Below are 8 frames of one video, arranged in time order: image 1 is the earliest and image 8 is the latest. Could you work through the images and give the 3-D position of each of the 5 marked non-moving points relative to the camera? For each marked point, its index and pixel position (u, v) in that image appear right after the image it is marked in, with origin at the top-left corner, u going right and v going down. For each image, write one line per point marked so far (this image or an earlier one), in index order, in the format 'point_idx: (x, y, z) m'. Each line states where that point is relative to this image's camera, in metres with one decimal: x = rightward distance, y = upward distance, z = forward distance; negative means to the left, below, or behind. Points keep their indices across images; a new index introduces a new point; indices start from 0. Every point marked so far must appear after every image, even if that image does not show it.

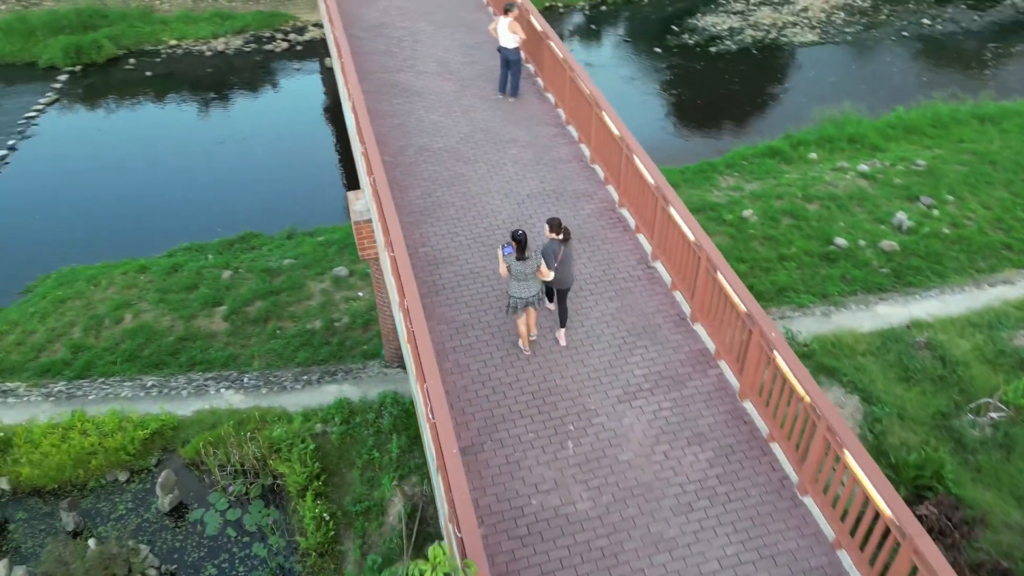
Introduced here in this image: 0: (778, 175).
0: (+4.8, +2.1, +13.5) m
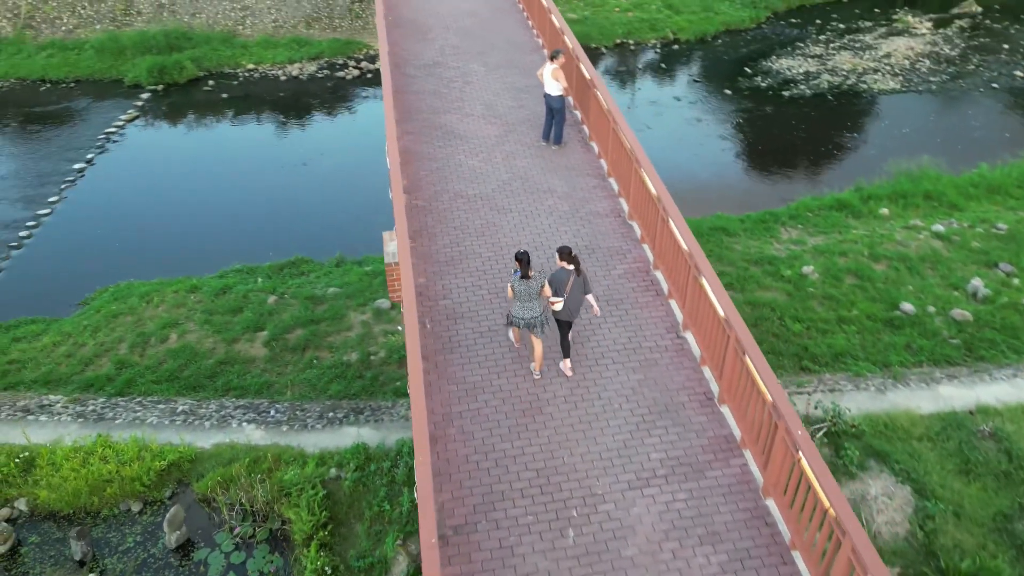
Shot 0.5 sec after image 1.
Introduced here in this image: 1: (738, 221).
0: (+5.7, +1.0, +12.9) m
1: (+4.0, +1.2, +13.4) m
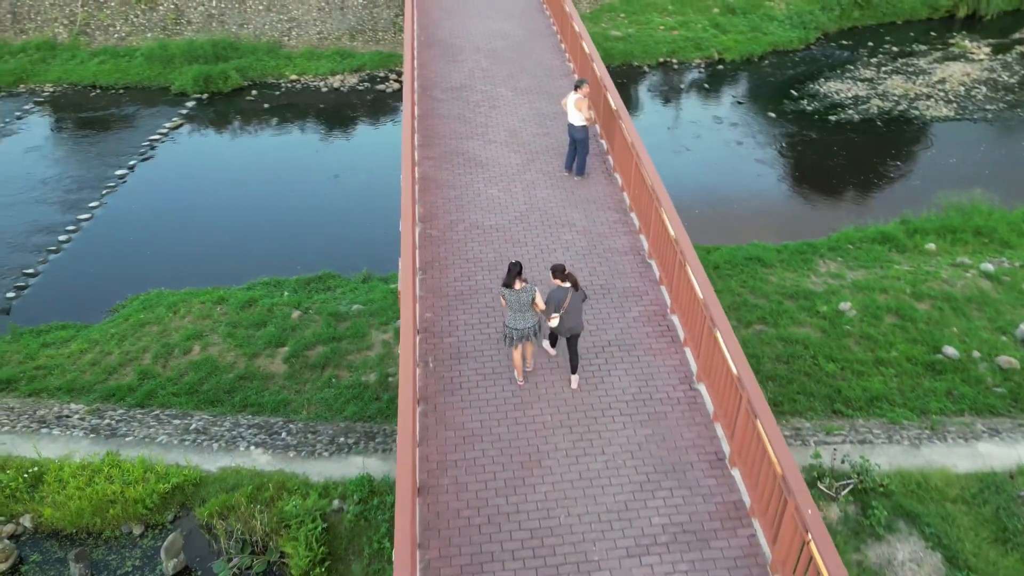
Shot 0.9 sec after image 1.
0: (+6.2, +0.4, +12.3) m
1: (+4.6, +0.7, +13.0) m
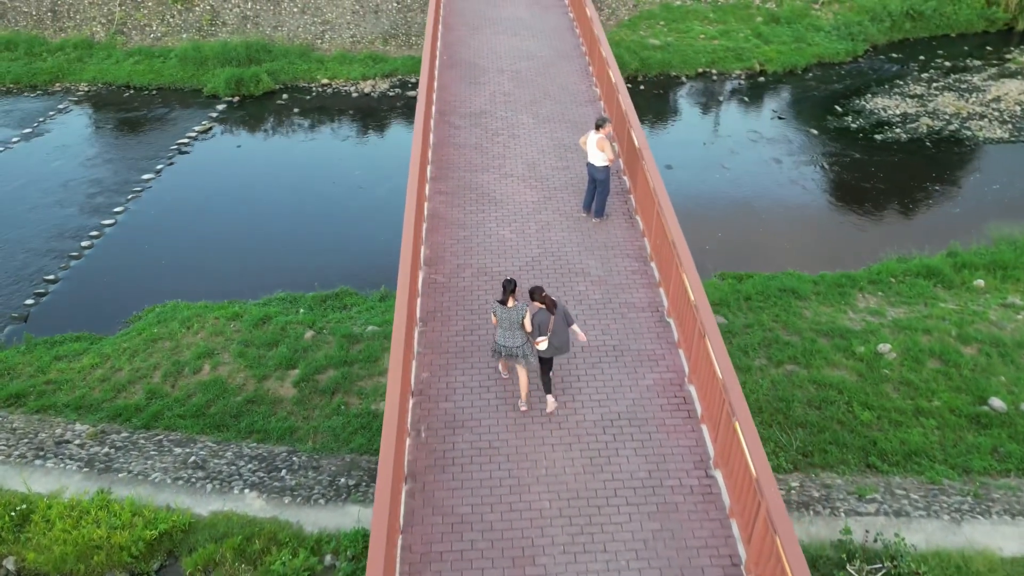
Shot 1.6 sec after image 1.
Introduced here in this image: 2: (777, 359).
0: (+6.5, -0.2, +11.6) m
1: (+4.9, +0.1, +12.3) m
2: (+3.7, -1.0, +10.4) m
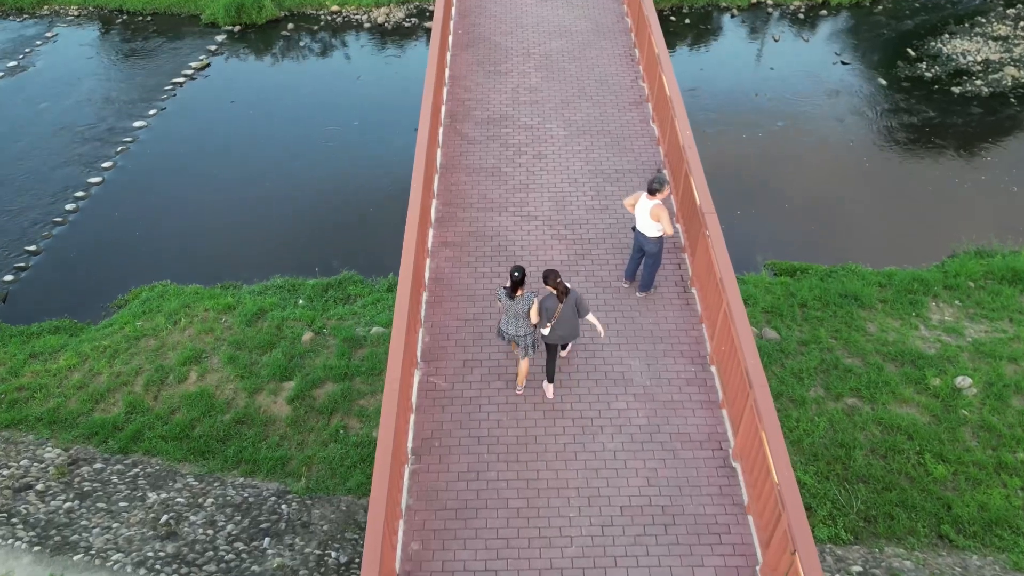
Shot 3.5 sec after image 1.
0: (+6.8, -0.4, +10.1) m
1: (+5.3, +0.1, +10.8) m
2: (+3.9, -1.2, +9.0) m
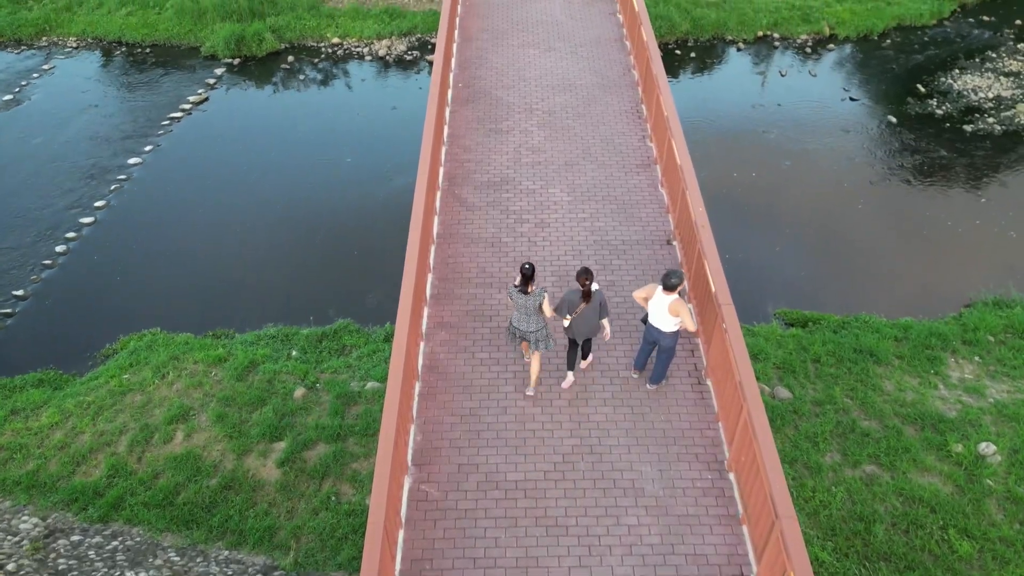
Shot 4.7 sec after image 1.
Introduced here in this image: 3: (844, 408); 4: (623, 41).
0: (+6.9, -1.1, +9.7) m
1: (+5.3, -0.7, +10.4) m
2: (+3.9, -1.9, +8.6) m
3: (+4.1, -1.5, +9.3) m
4: (+1.2, +2.8, +8.3) m
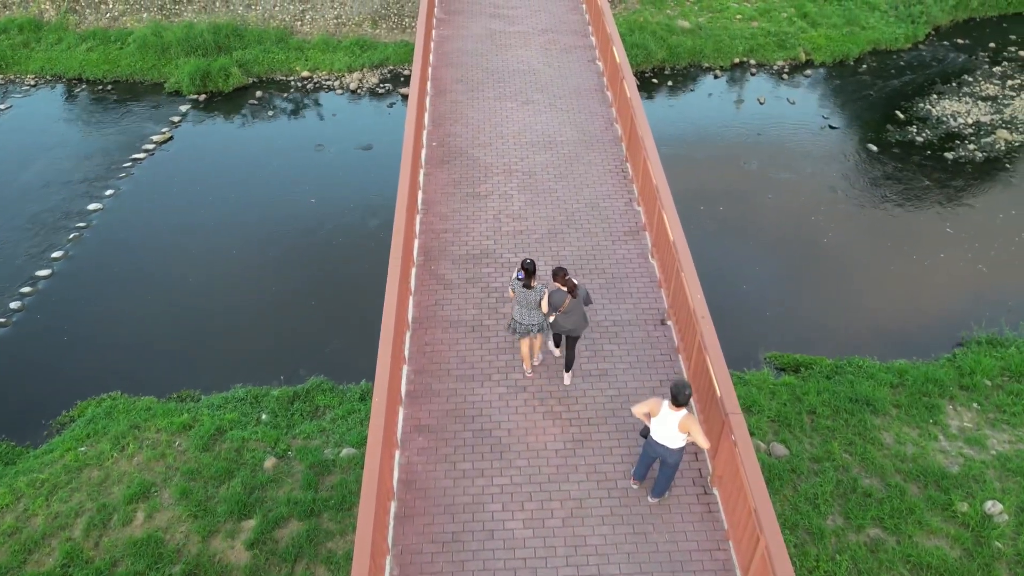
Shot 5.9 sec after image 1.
0: (+6.7, -1.7, +9.4) m
1: (+5.0, -1.3, +10.0) m
2: (+3.8, -2.6, +8.2) m
3: (+3.9, -2.1, +8.9) m
4: (+1.0, +2.1, +7.9) m
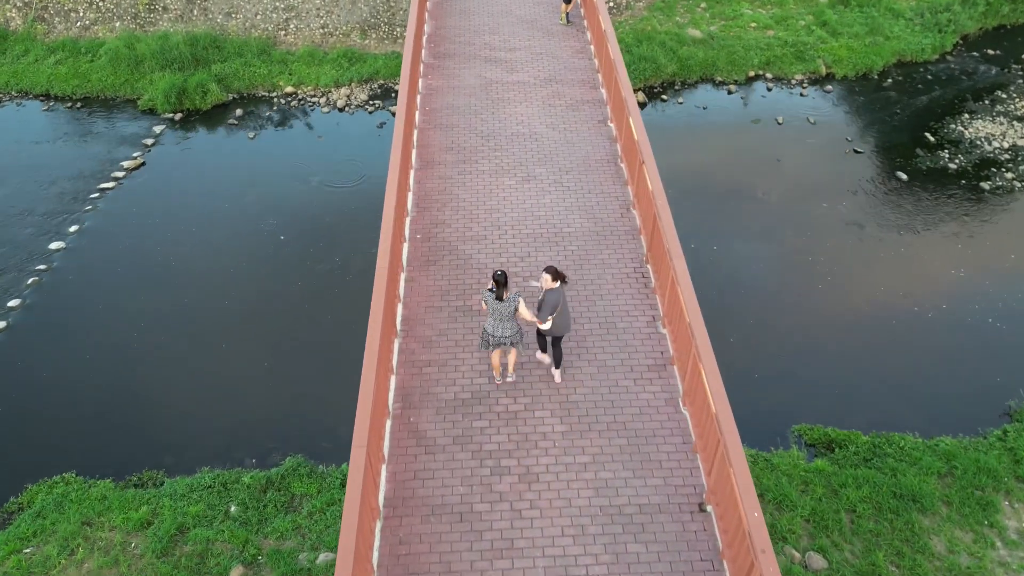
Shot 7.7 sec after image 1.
0: (+6.6, -2.6, +8.2) m
1: (+5.0, -2.2, +8.9) m
2: (+3.8, -3.5, +7.1) m
3: (+3.9, -3.0, +7.8) m
4: (+1.0, +1.1, +6.7) m
